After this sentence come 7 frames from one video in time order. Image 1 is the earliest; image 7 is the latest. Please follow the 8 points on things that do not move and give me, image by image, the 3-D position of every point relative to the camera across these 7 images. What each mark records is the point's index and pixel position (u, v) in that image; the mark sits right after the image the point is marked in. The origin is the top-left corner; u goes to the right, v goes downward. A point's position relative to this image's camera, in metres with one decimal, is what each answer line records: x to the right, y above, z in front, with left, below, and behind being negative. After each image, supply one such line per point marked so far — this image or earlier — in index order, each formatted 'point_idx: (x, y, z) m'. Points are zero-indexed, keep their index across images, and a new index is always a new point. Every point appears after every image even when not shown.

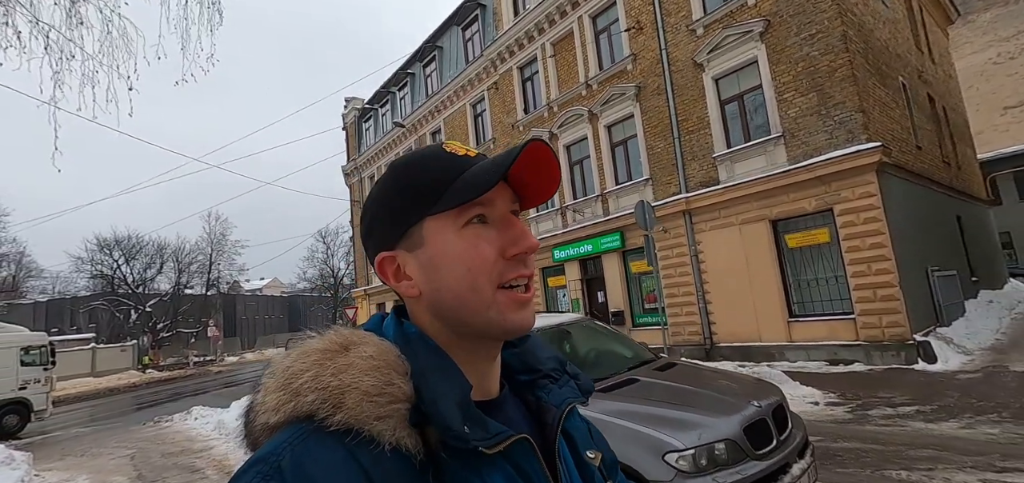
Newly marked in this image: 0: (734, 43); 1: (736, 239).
0: (+5.7, +5.0, +11.8) m
1: (+5.7, +0.1, +11.6) m
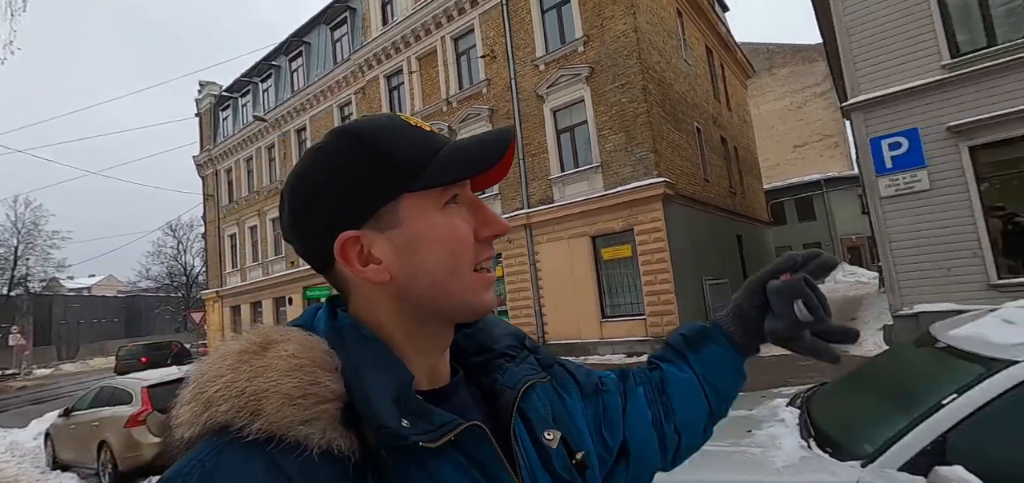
0: (+1.6, +4.6, +14.0) m
1: (+1.6, -0.3, +13.8) m
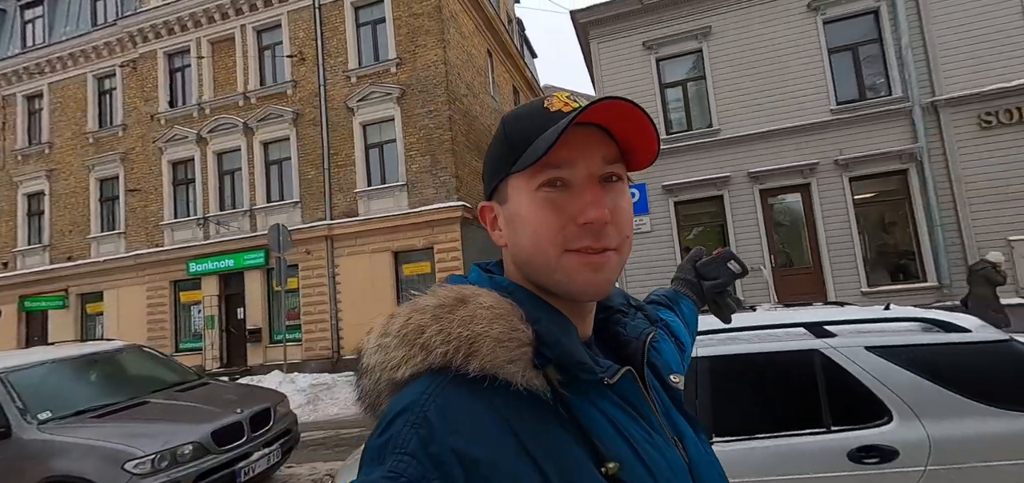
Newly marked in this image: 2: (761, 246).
0: (-4.0, +4.2, +14.3) m
1: (-4.3, -0.7, +13.9) m
2: (+5.5, -0.1, +10.6) m
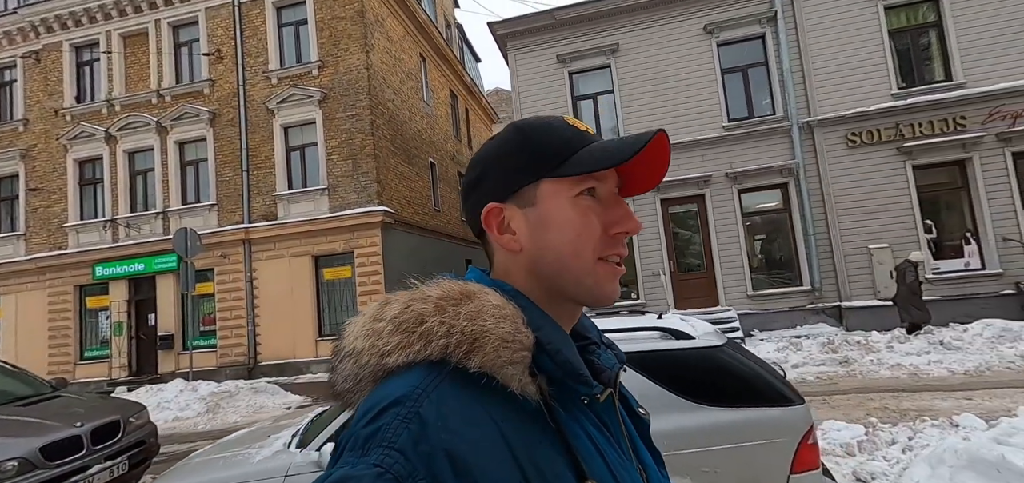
0: (-6.3, +4.1, +14.1) m
1: (-6.5, -0.8, +13.7) m
2: (+3.5, -0.3, +11.3) m
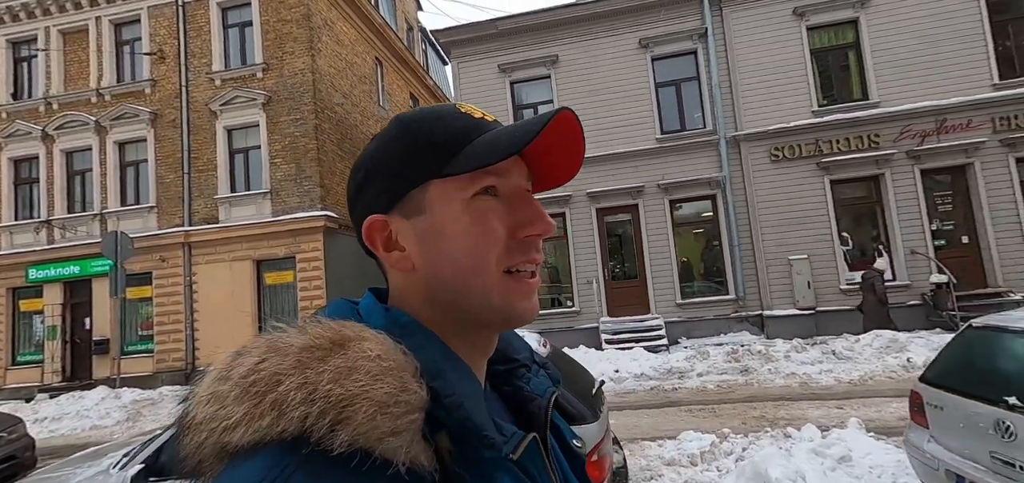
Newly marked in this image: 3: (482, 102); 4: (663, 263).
0: (-7.8, +4.0, +14.0) m
1: (-8.1, -0.9, +13.5) m
2: (+2.0, -0.5, +11.6) m
3: (-0.8, +3.6, +12.4) m
4: (+3.6, -0.5, +11.3) m
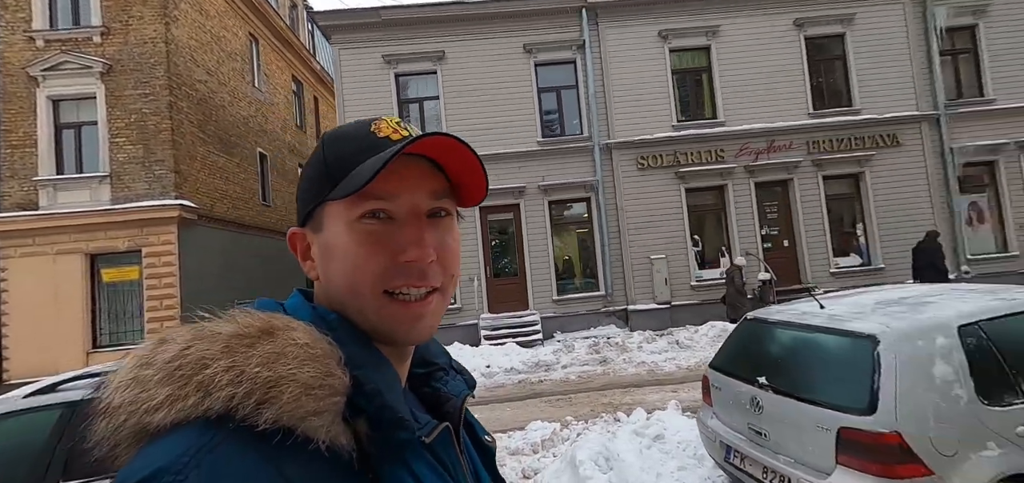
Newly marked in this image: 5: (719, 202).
0: (-10.9, +4.2, +12.0) m
1: (-11.2, -0.7, +11.5) m
2: (-0.9, -0.4, +11.7) m
3: (-3.7, +3.7, +12.0) m
4: (+0.7, -0.5, +11.9) m
5: (+5.2, +1.0, +12.1) m
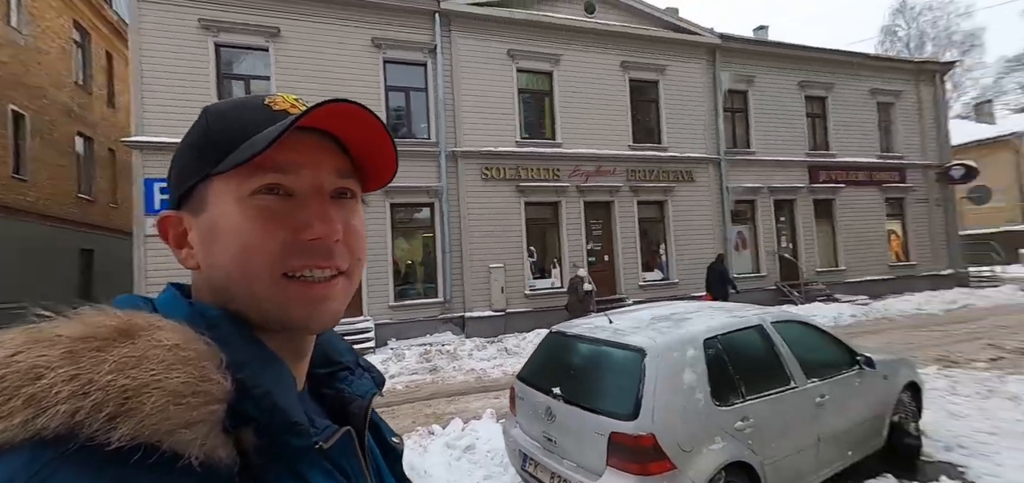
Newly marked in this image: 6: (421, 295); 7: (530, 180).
0: (-14.0, +4.8, +8.1) m
1: (-14.4, -0.1, +7.5) m
2: (-4.6, -0.4, +10.8) m
3: (-7.2, +3.9, +10.3) m
4: (-3.2, -0.6, +11.4) m
5: (+1.1, +0.6, +13.0) m
6: (-2.3, -1.3, +11.8) m
7: (+0.5, +1.6, +12.6) m
